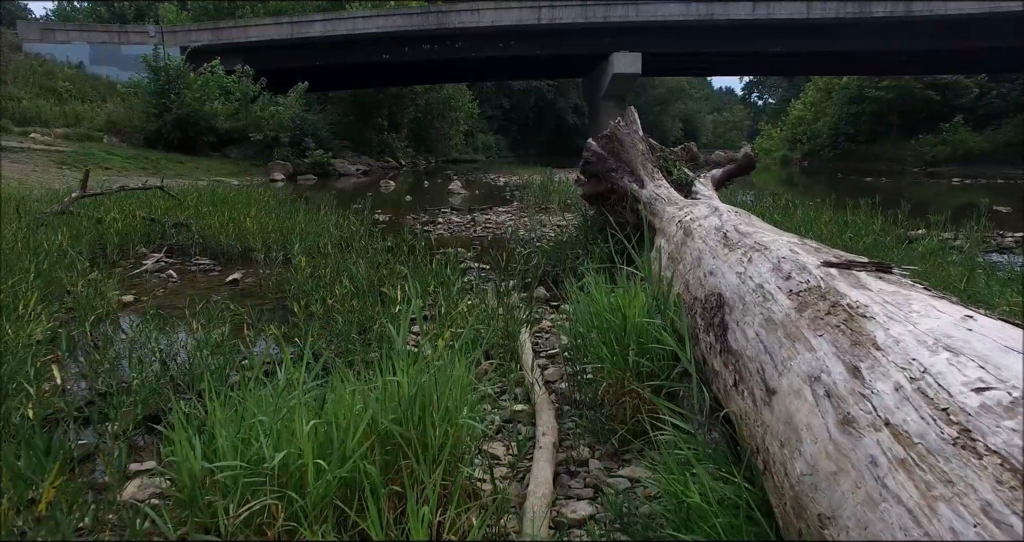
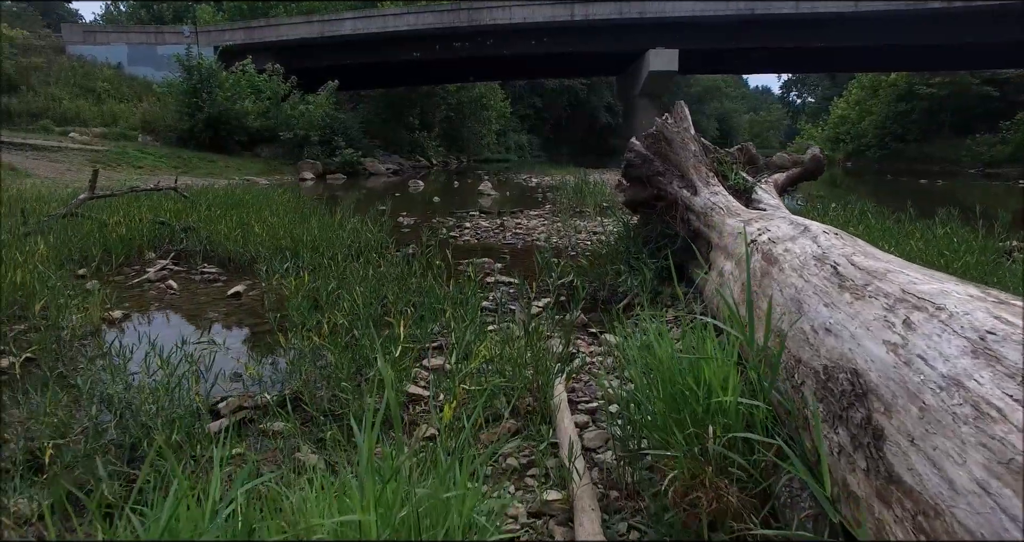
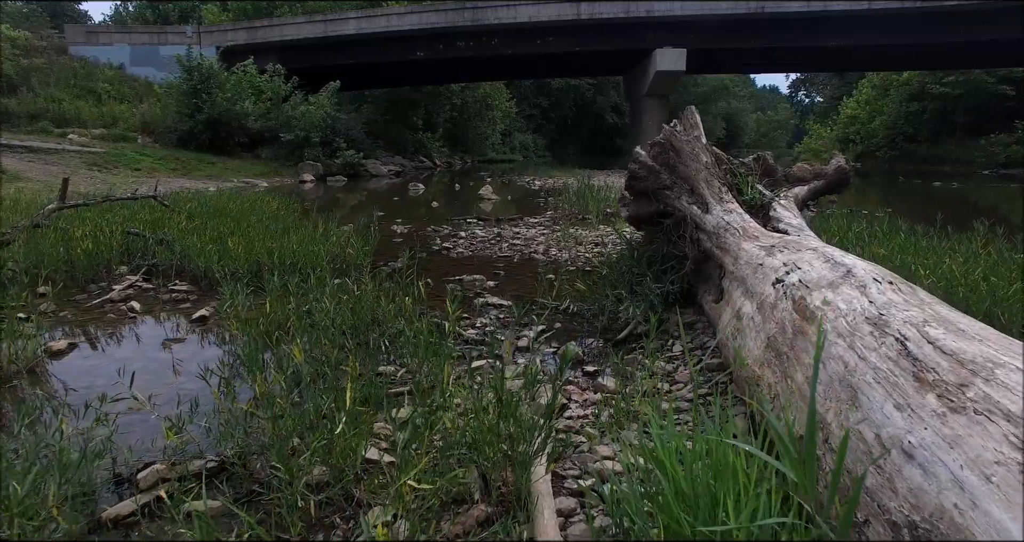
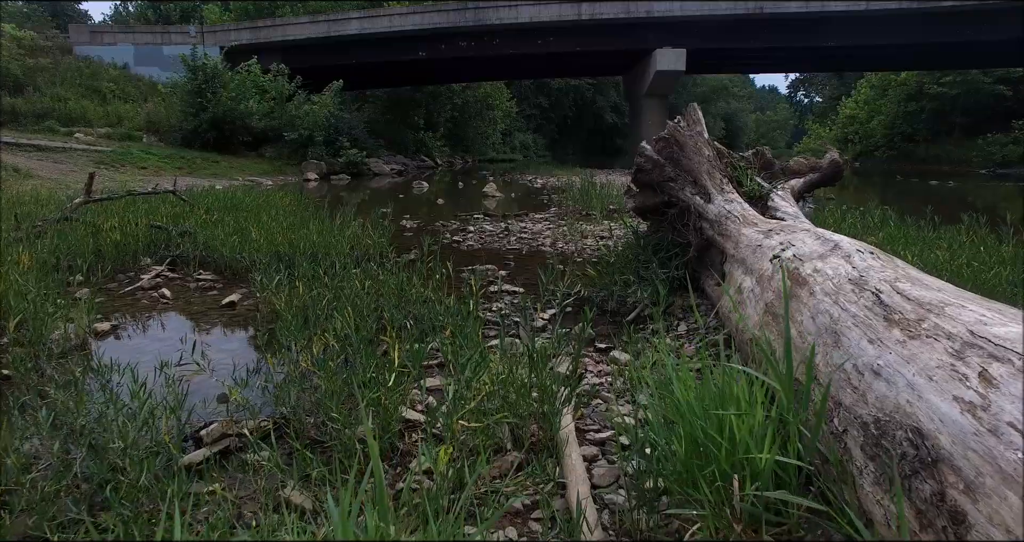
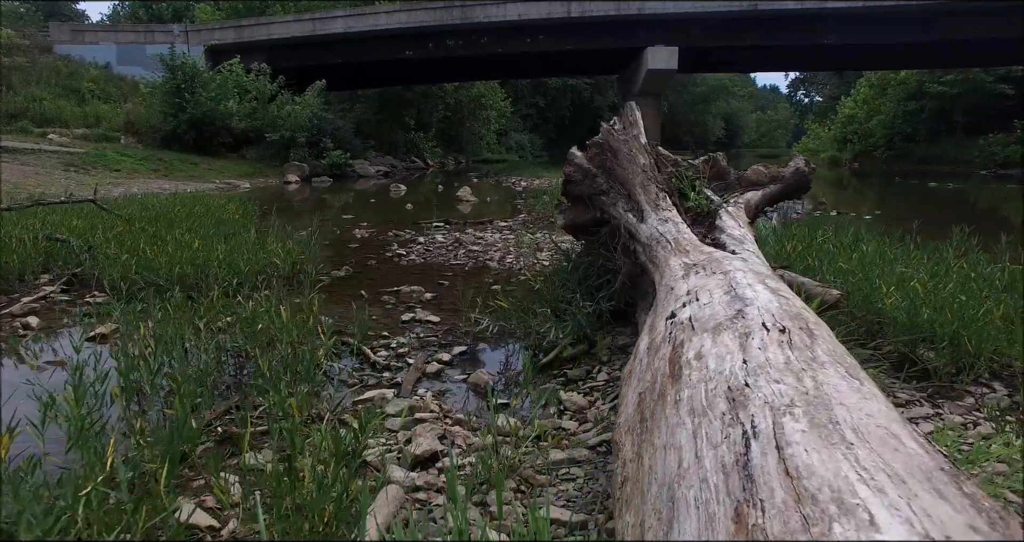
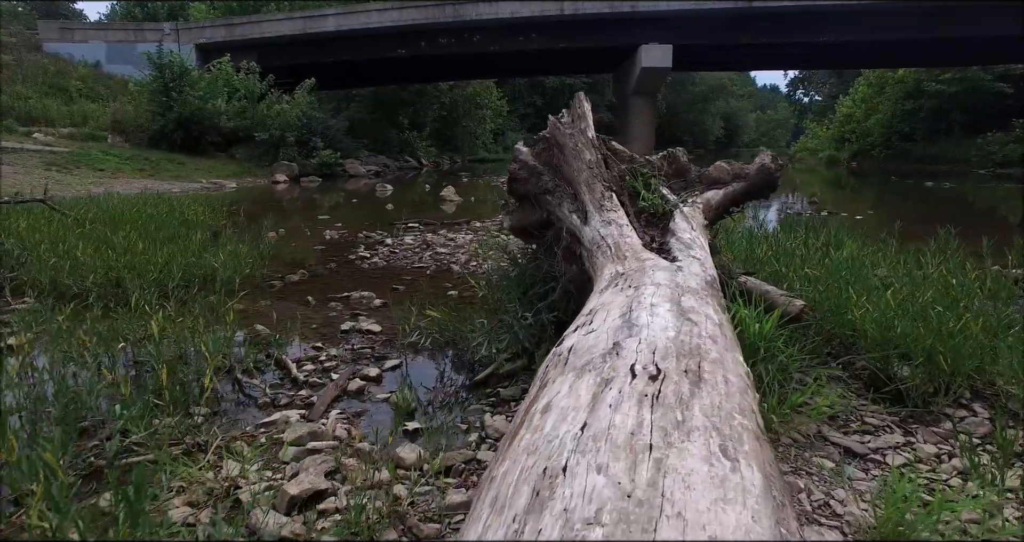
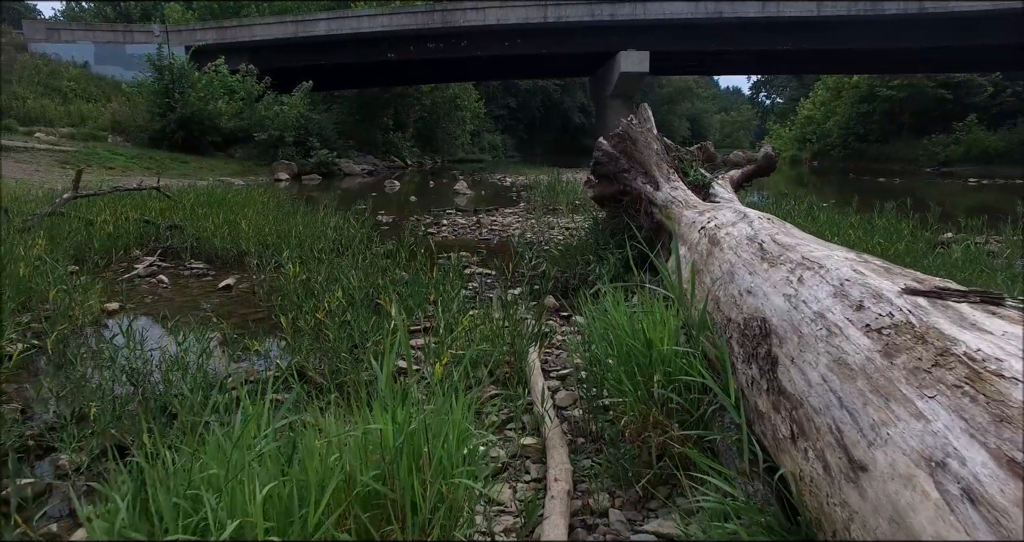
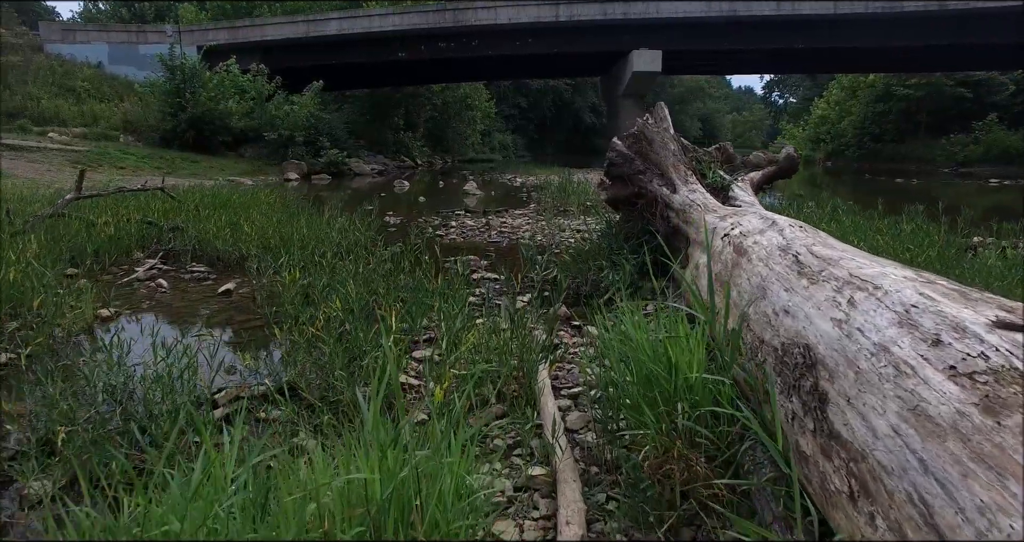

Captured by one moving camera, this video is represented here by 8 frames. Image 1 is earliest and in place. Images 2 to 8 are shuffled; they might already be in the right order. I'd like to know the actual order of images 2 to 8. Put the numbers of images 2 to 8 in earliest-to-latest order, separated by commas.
7, 8, 2, 4, 3, 5, 6
